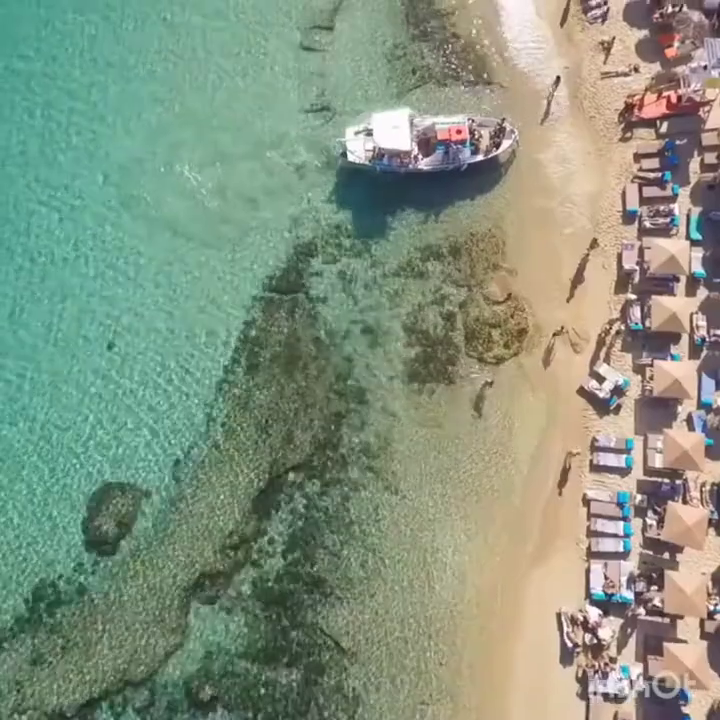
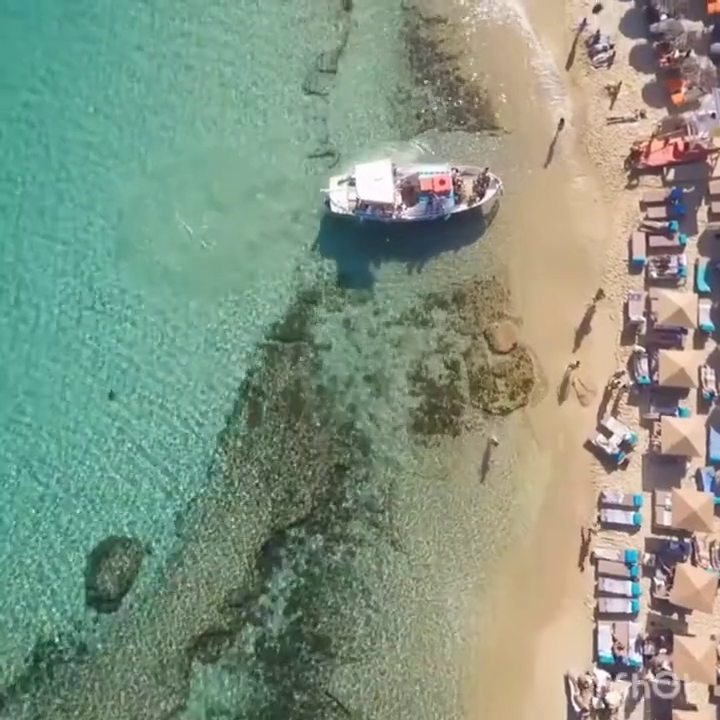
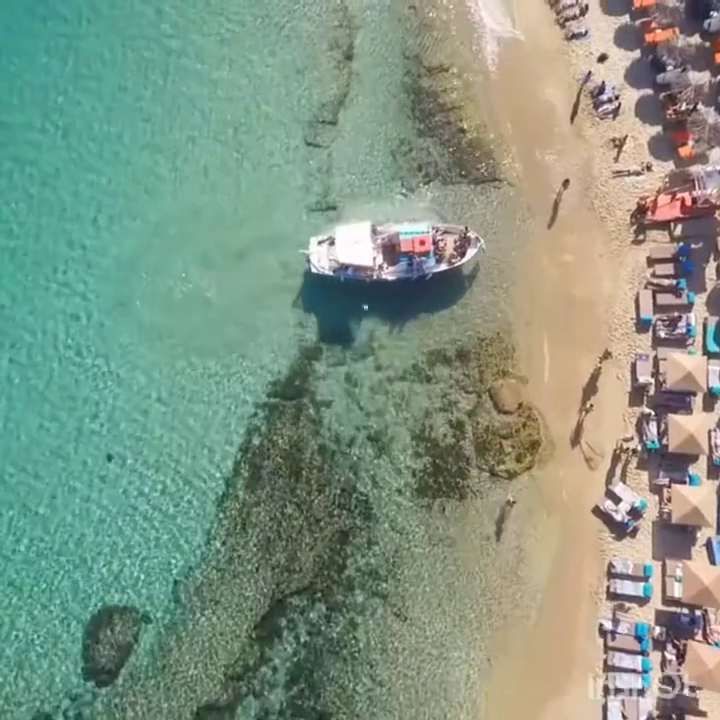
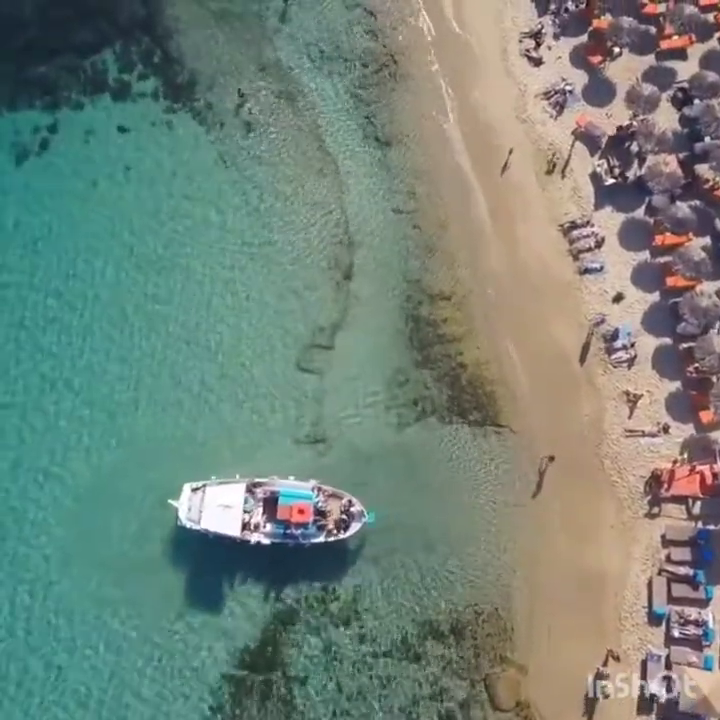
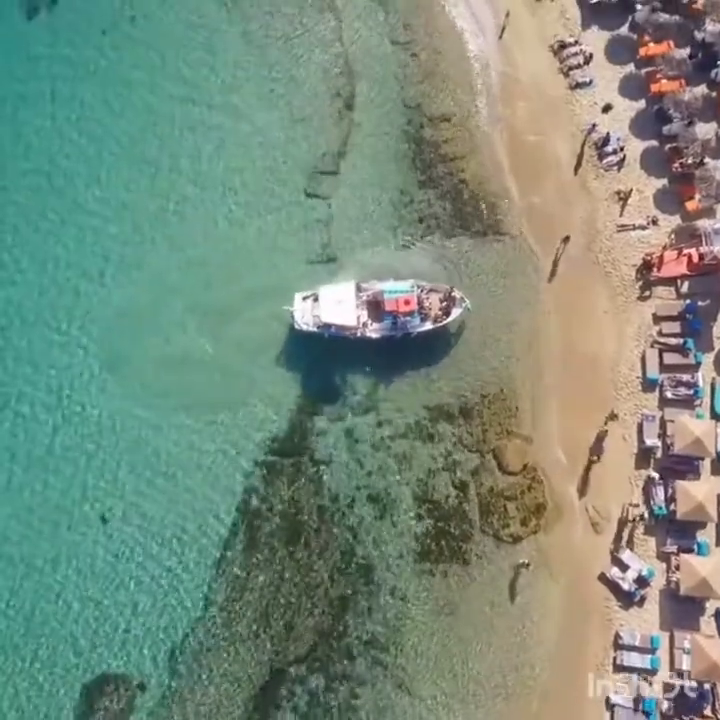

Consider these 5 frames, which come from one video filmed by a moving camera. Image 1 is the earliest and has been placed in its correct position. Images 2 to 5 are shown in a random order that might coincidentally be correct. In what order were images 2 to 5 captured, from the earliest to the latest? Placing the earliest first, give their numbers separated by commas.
2, 3, 5, 4
